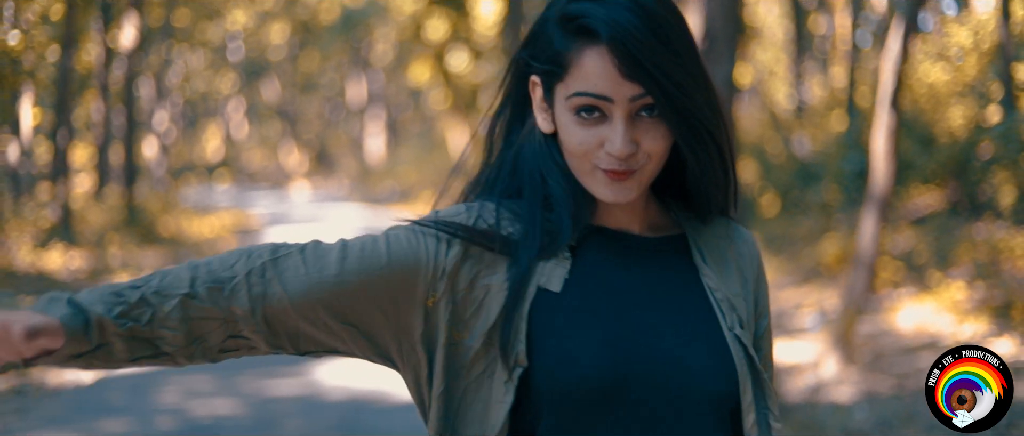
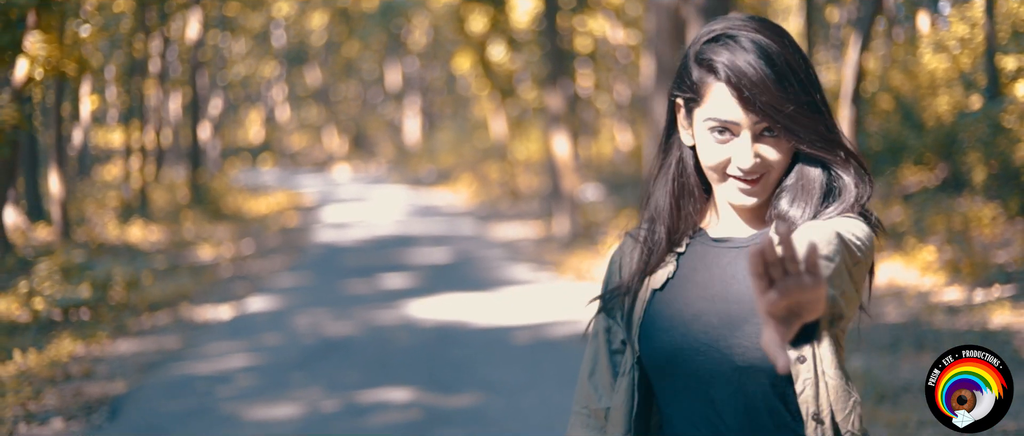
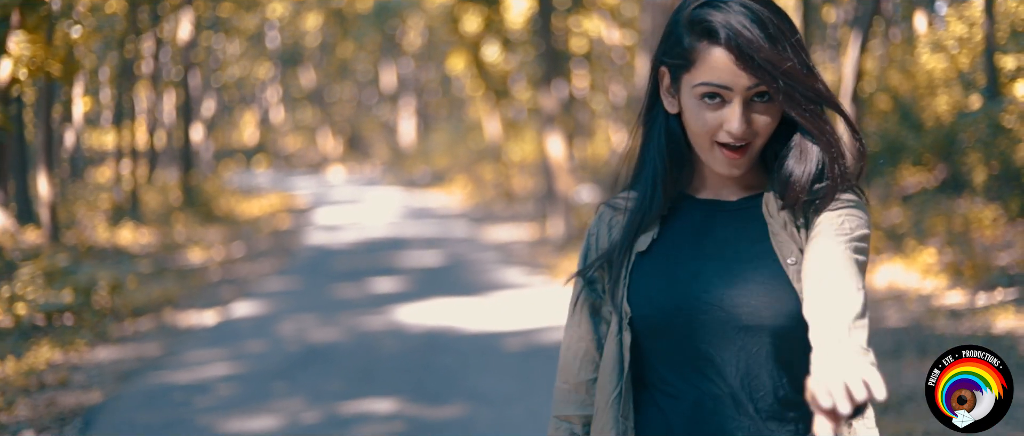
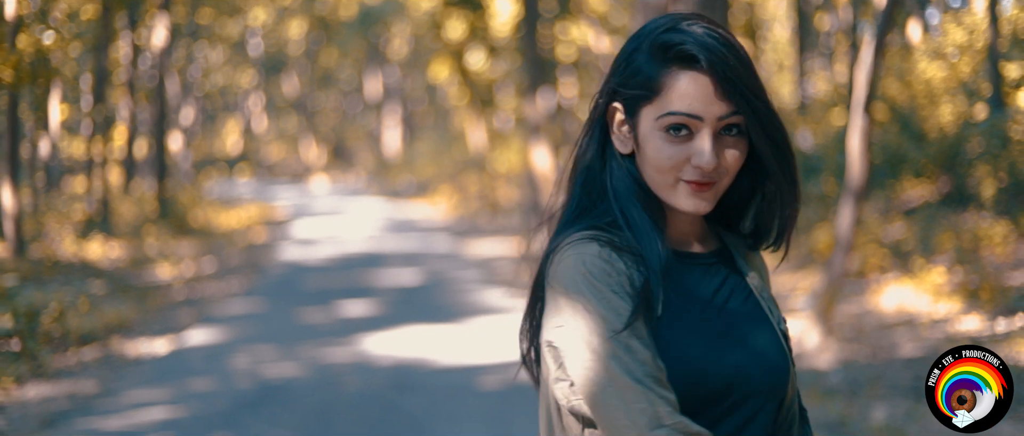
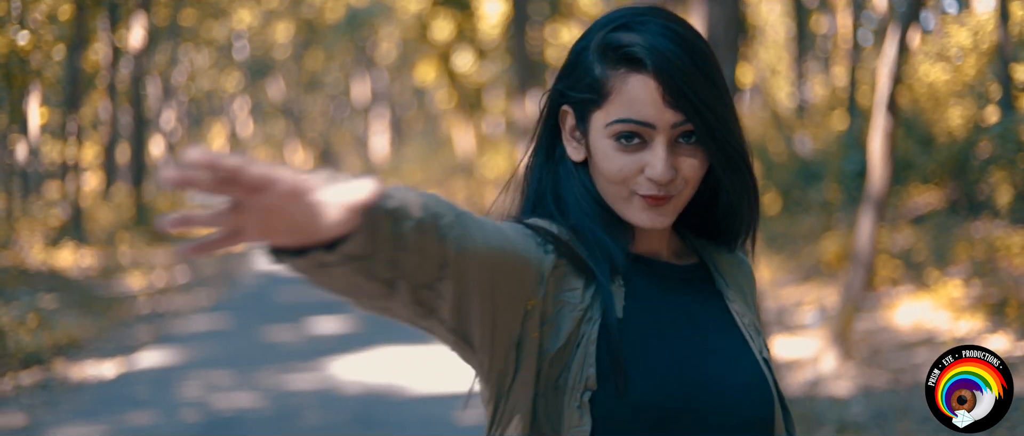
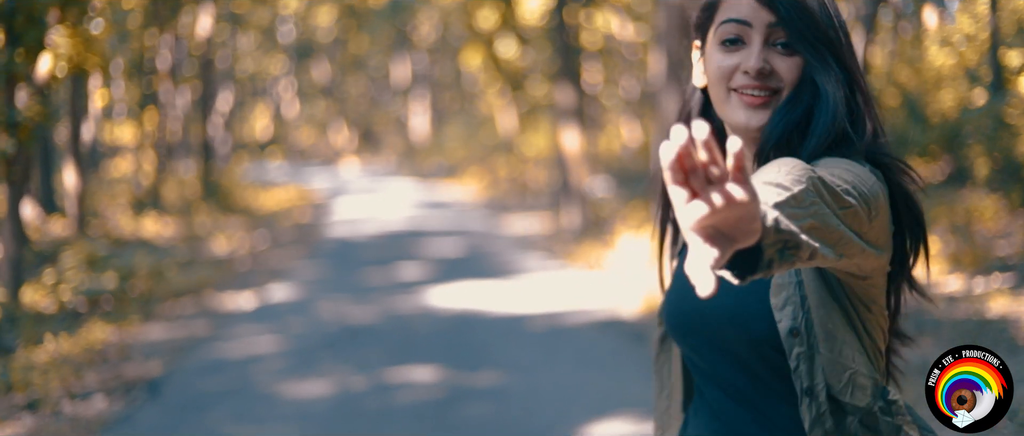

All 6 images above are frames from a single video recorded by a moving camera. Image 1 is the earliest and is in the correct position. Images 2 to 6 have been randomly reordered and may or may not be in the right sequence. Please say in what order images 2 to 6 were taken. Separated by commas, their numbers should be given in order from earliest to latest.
5, 4, 3, 2, 6
